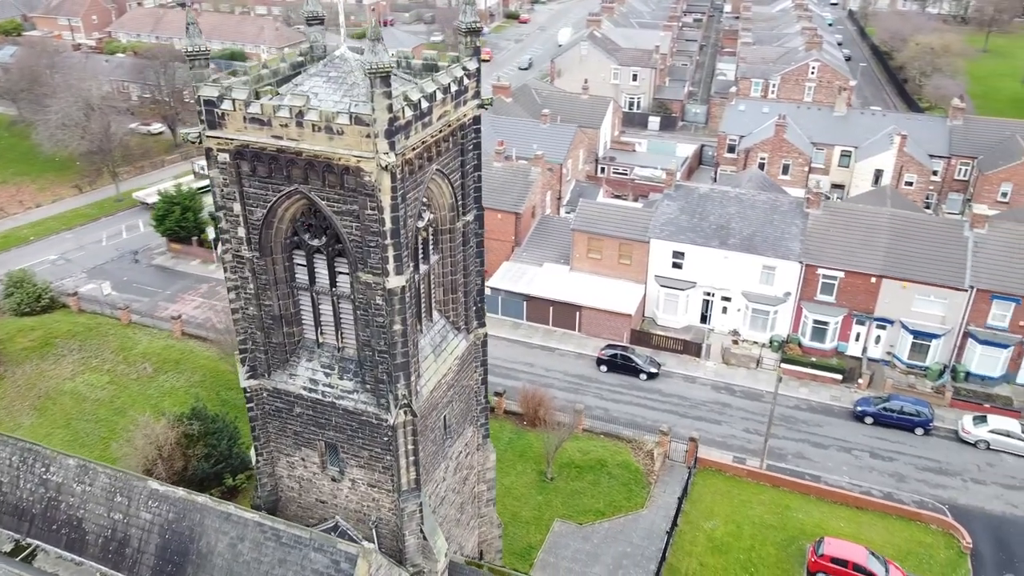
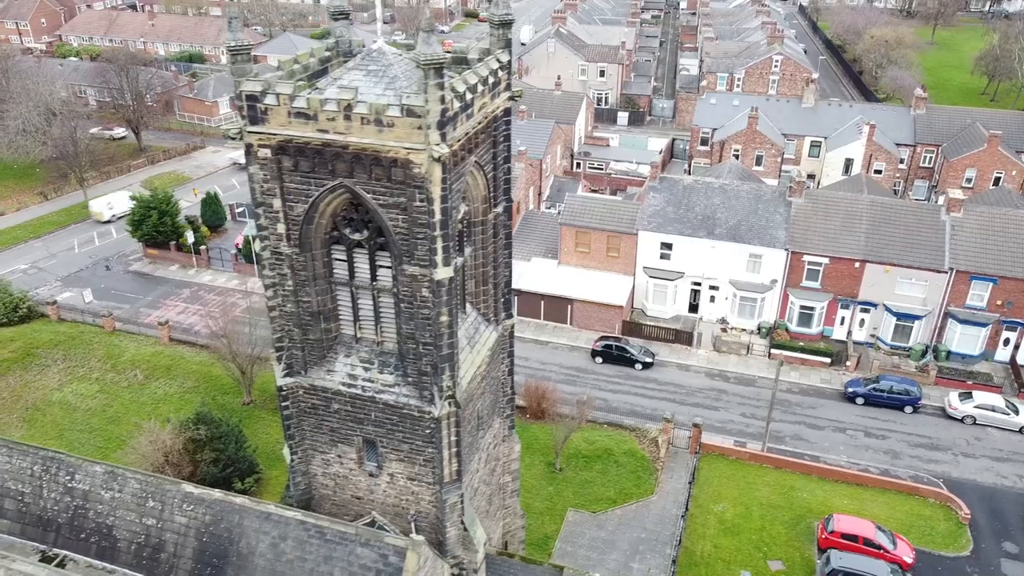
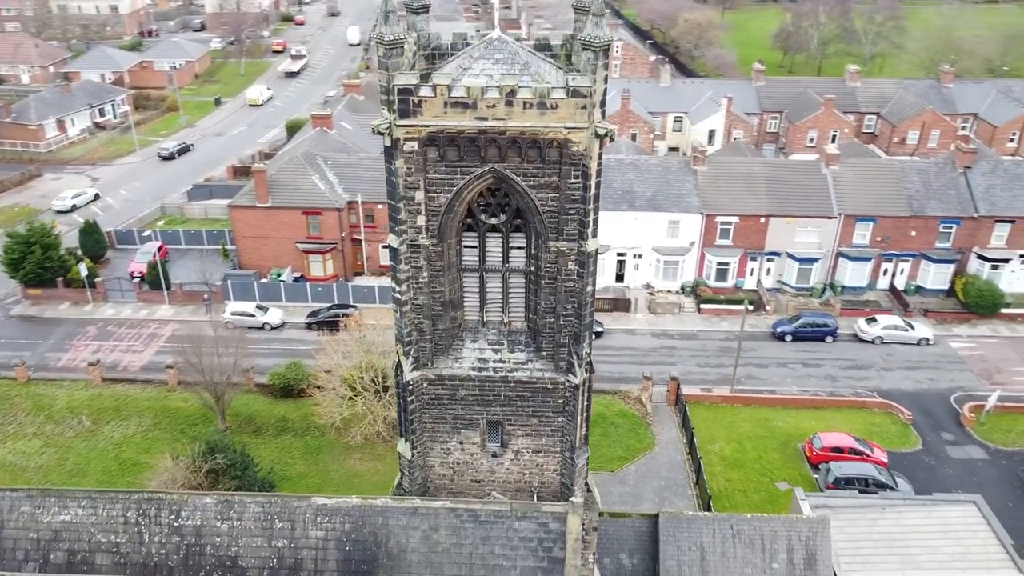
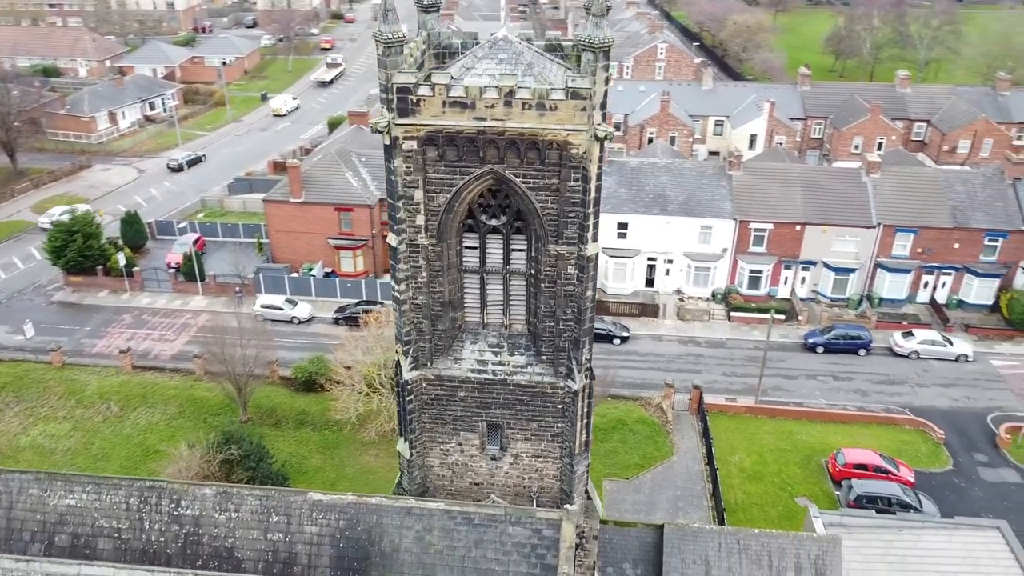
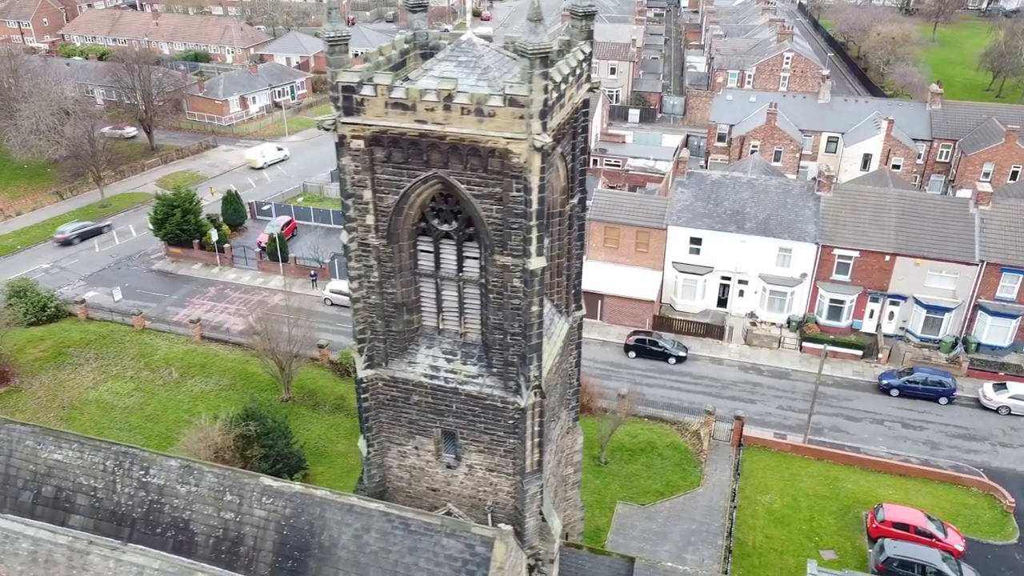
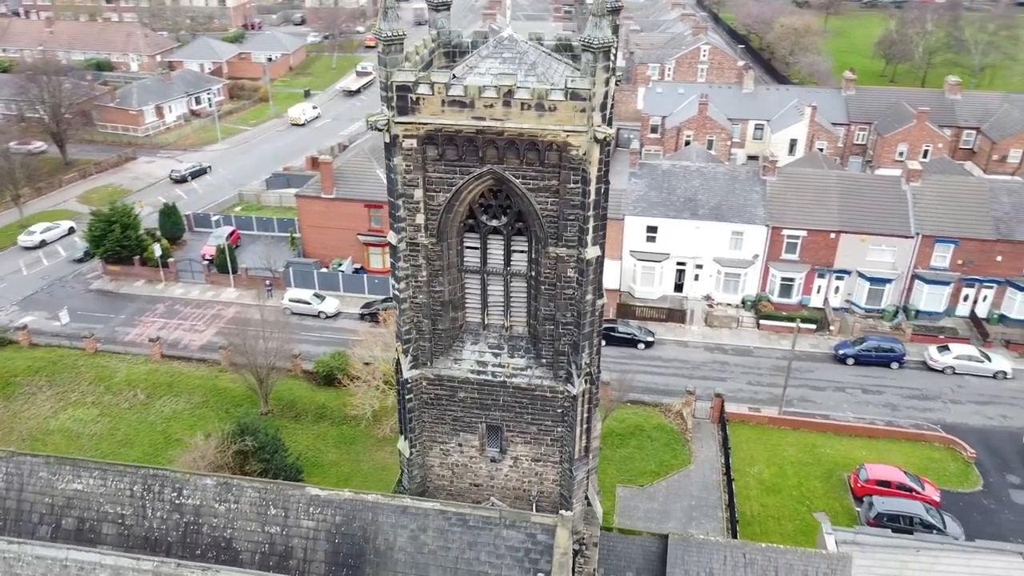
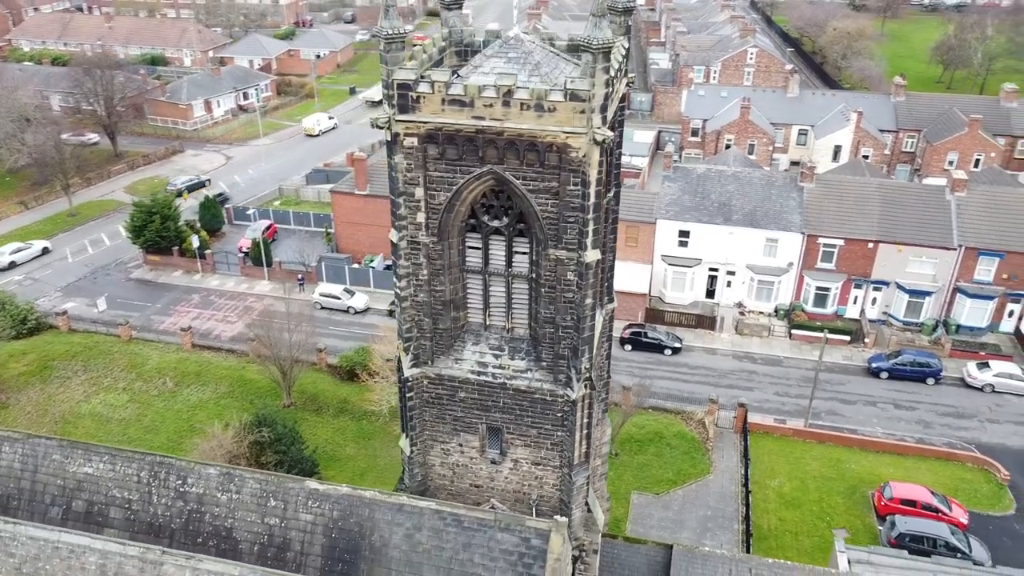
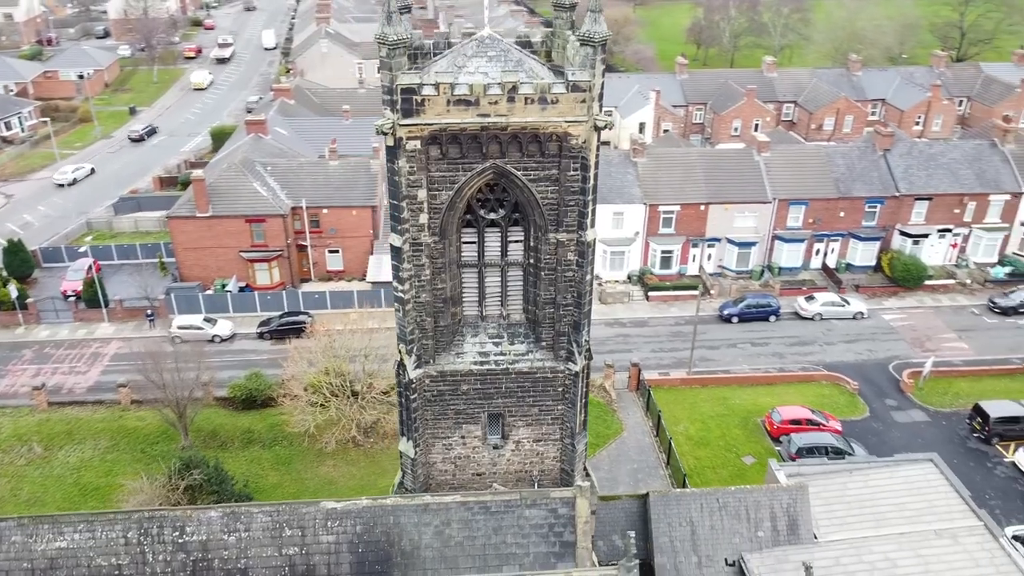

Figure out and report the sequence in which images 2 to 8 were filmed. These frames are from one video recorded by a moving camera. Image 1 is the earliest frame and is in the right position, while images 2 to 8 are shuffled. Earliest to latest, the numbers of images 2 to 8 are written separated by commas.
2, 5, 7, 6, 4, 3, 8
